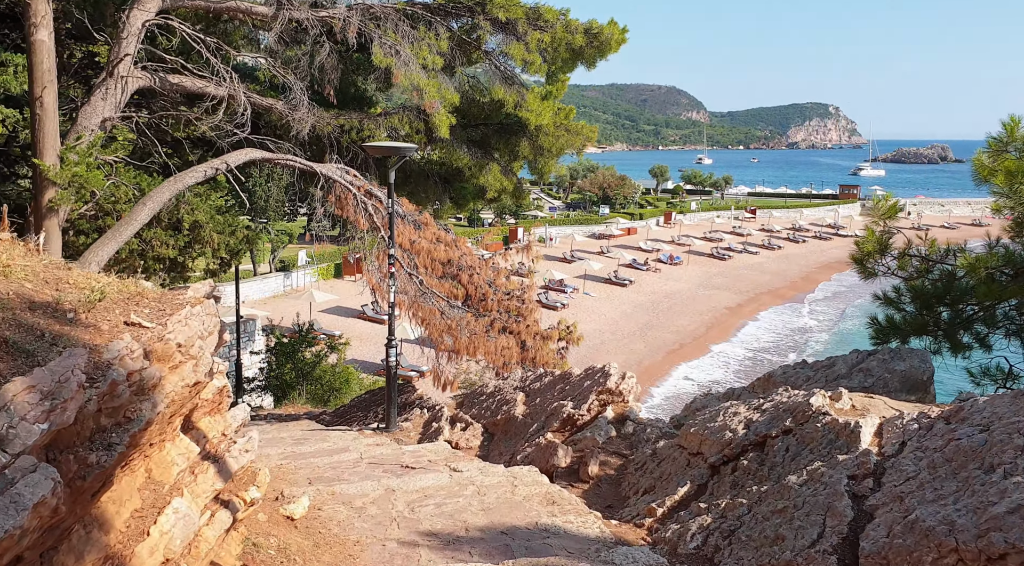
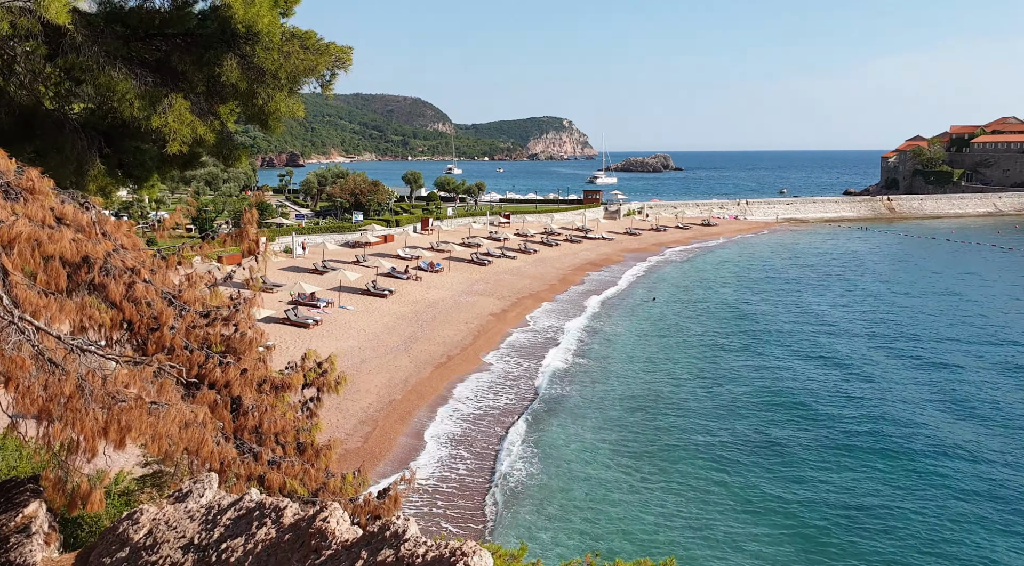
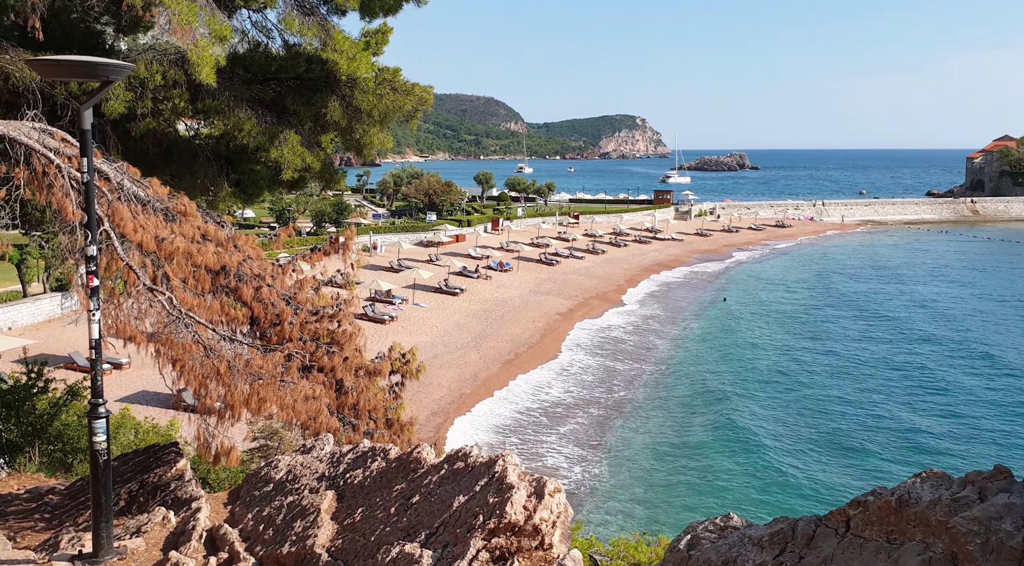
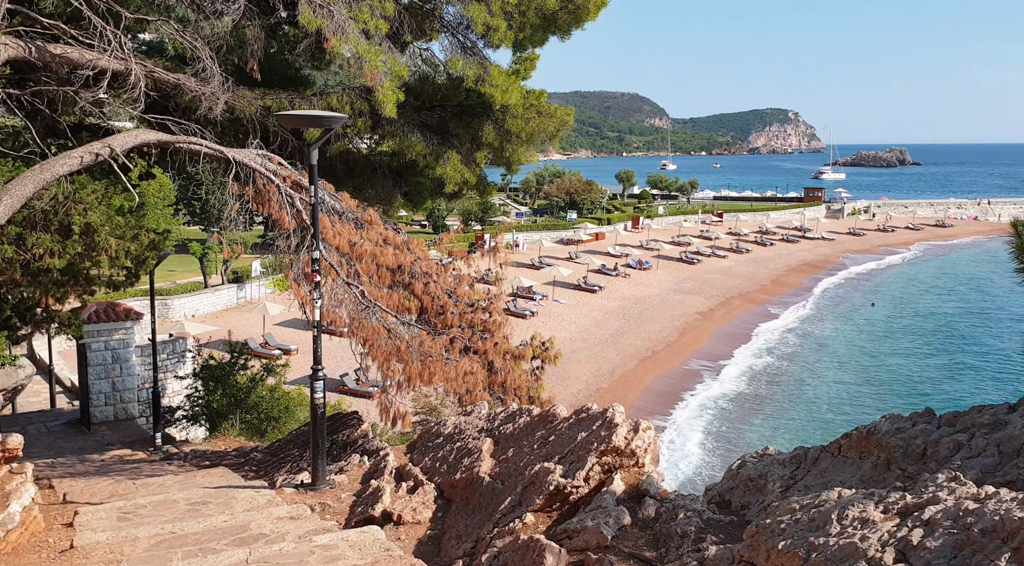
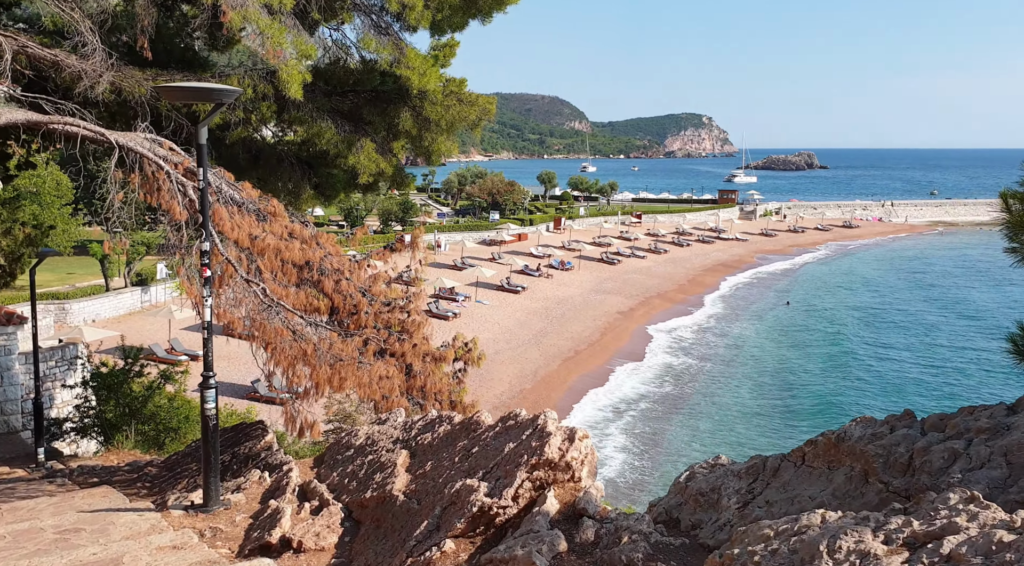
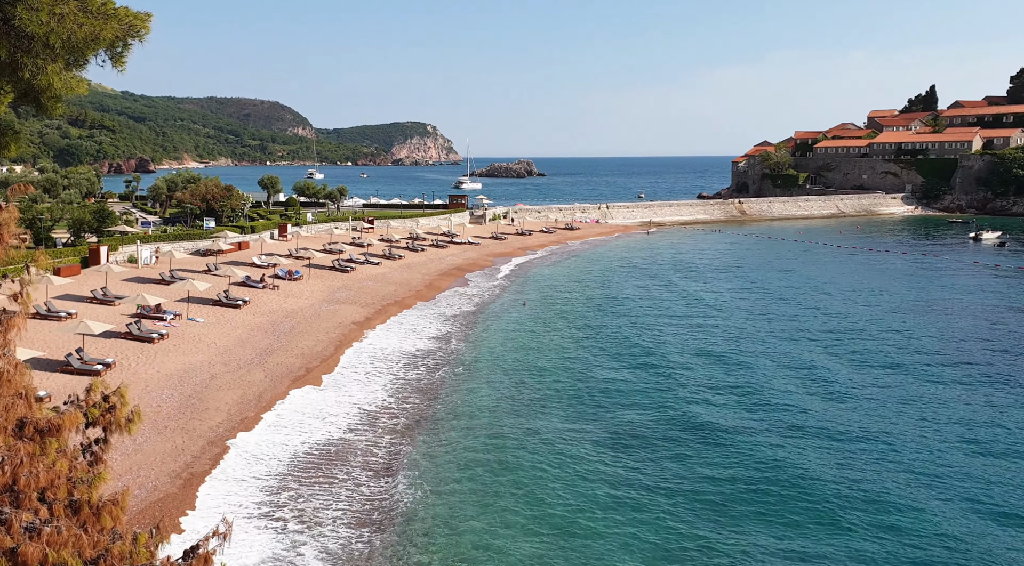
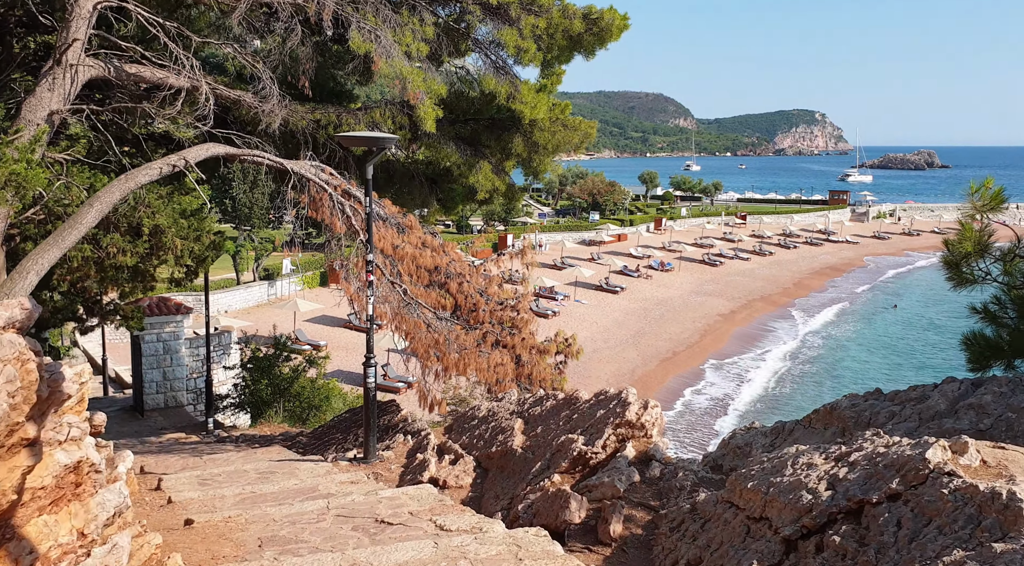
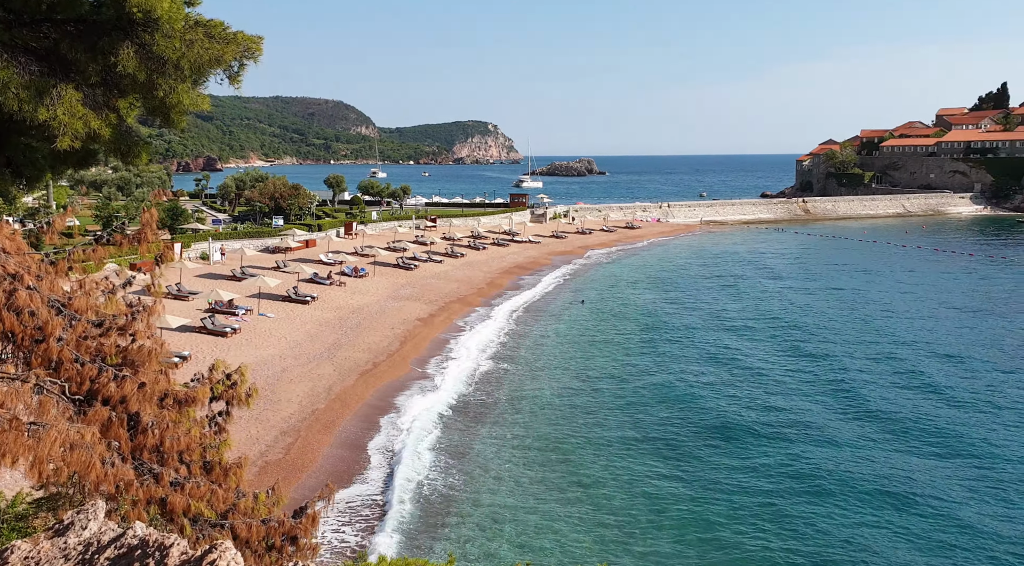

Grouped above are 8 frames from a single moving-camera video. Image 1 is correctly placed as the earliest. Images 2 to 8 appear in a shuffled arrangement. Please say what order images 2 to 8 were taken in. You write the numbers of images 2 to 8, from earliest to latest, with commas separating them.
7, 4, 5, 3, 2, 8, 6
